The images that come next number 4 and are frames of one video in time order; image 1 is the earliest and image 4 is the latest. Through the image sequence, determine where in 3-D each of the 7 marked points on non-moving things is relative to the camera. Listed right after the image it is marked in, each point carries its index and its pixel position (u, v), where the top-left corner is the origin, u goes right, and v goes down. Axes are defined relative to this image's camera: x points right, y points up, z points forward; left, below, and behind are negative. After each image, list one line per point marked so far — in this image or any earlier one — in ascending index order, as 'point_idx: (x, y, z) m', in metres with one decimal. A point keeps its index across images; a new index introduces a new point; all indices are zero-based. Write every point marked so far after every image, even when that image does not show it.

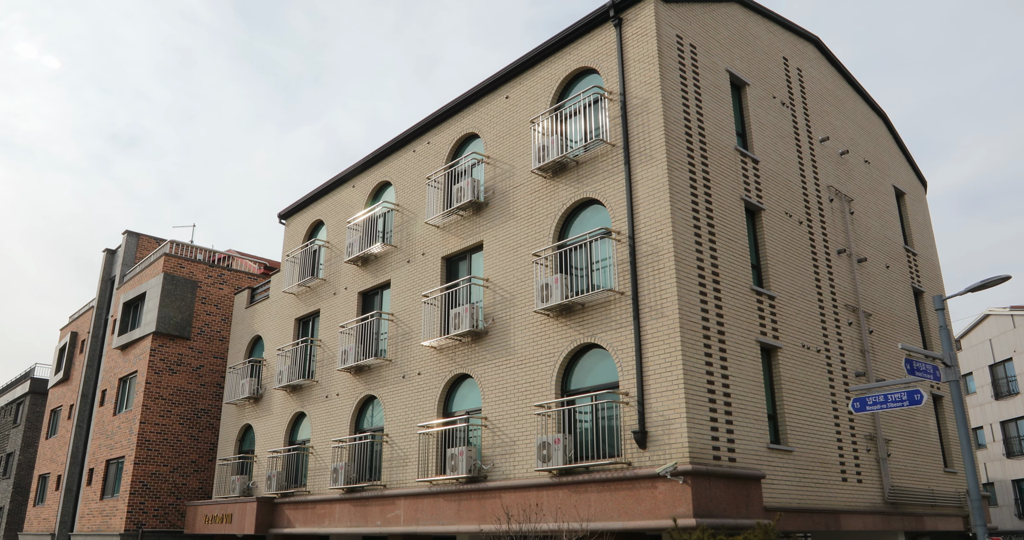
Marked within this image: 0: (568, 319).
0: (+1.1, -1.0, +15.1) m
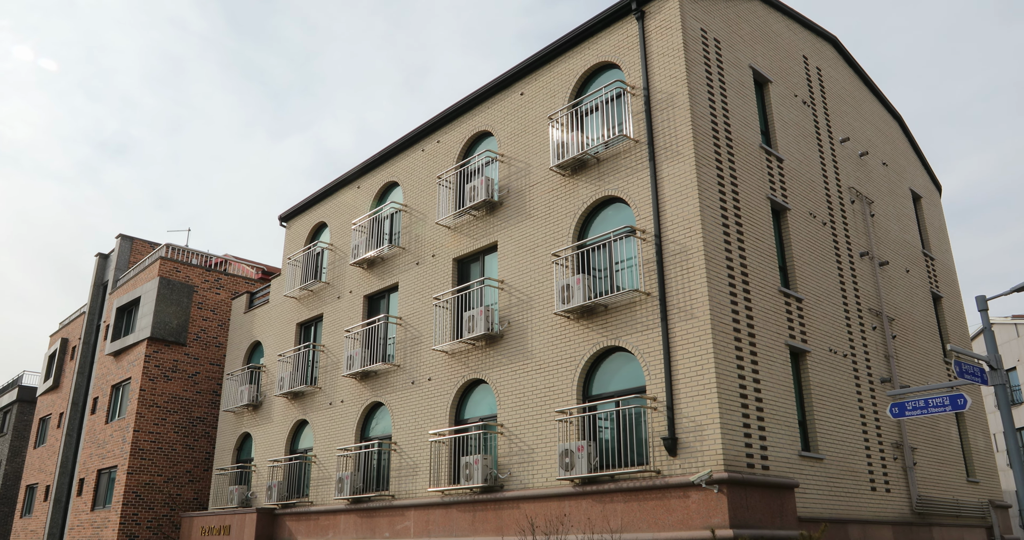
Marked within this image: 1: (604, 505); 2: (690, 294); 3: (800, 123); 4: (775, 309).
0: (+1.5, -1.0, +14.6) m
1: (+1.6, -4.0, +13.1) m
2: (+3.1, -0.4, +13.1) m
3: (+6.6, +3.4, +17.6) m
4: (+4.9, -0.7, +14.3) m
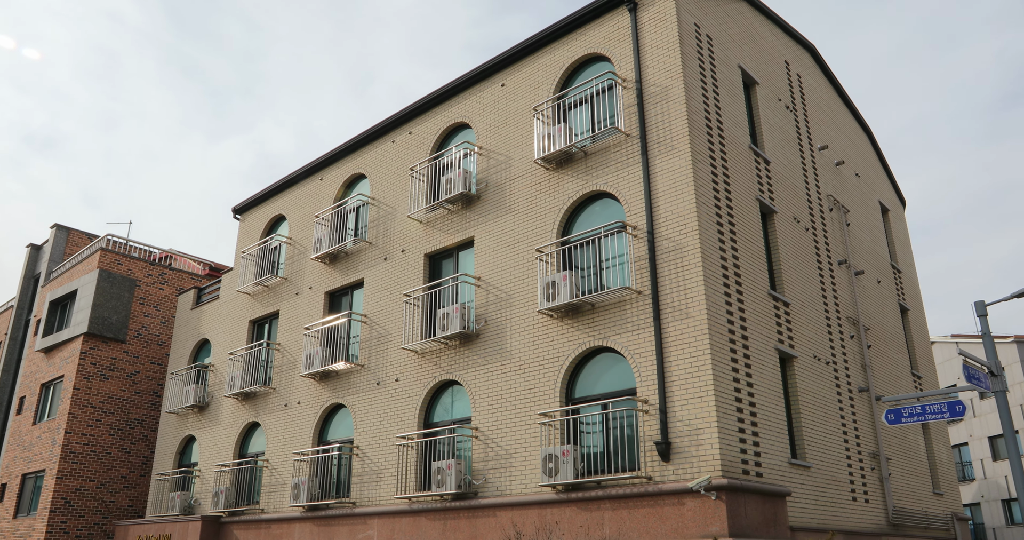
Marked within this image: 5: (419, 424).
0: (+1.1, -0.9, +13.9) m
1: (+1.3, -3.9, +12.4) m
2: (+2.8, -0.4, +12.5) m
3: (+6.2, +3.3, +17.4) m
4: (+4.6, -0.8, +13.9) m
5: (-2.0, -3.3, +16.3) m
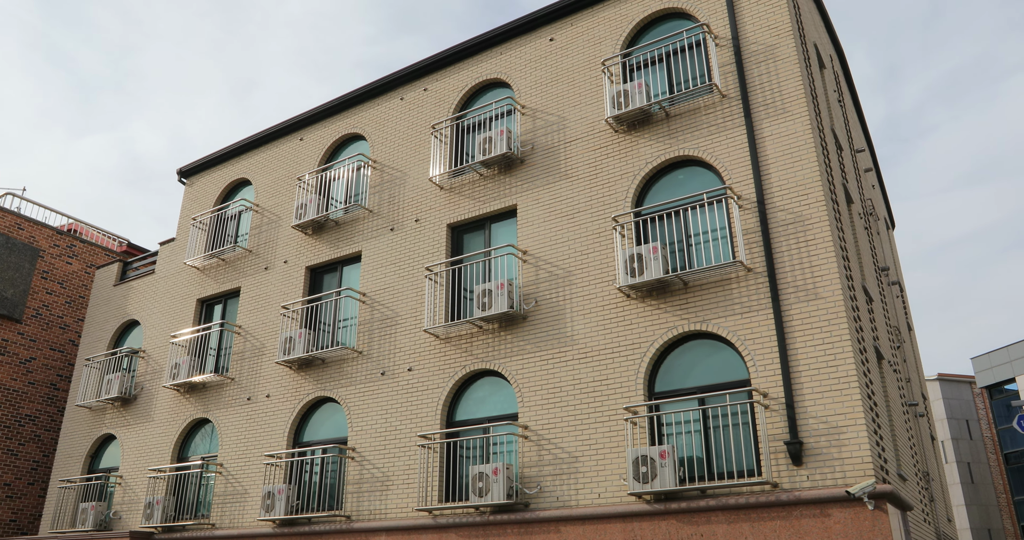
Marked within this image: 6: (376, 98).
0: (+2.3, -0.5, +11.9) m
1: (+2.5, -3.4, +10.3) m
2: (+4.3, 0.0, +10.8) m
3: (+7.0, +3.2, +16.3) m
4: (+5.8, -0.6, +12.5) m
5: (-1.3, -2.7, +13.7) m
6: (-3.2, +4.0, +17.8) m
